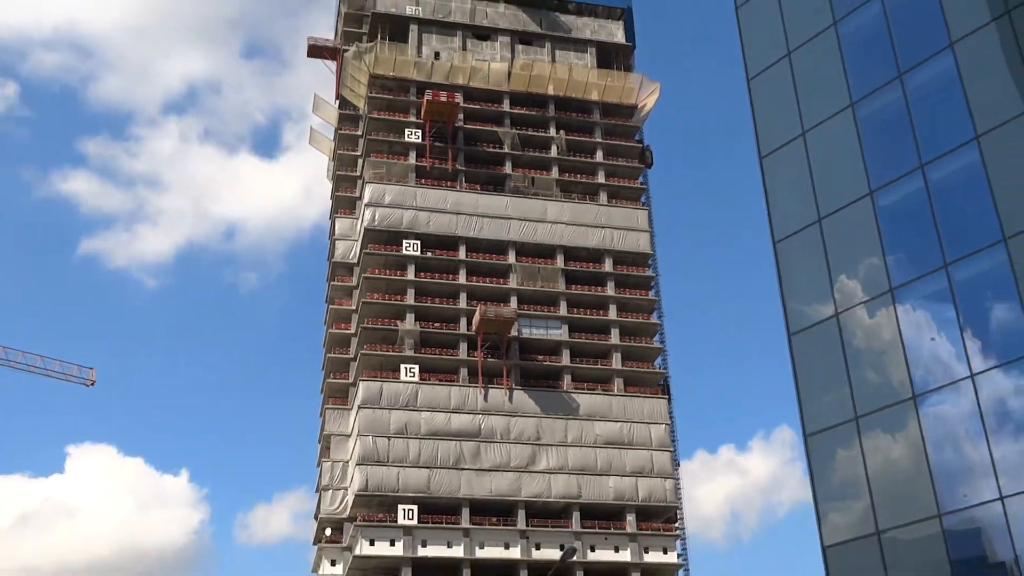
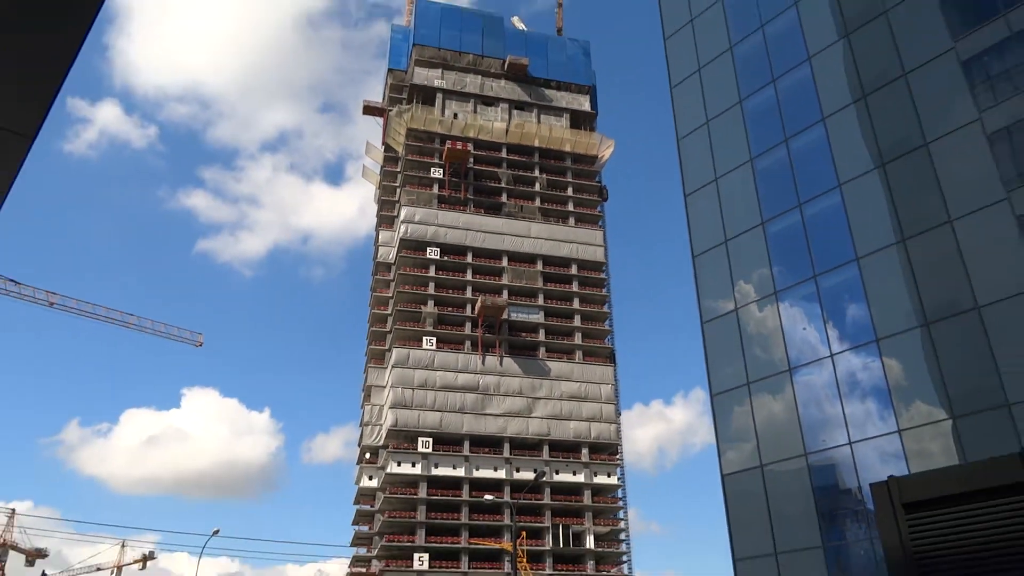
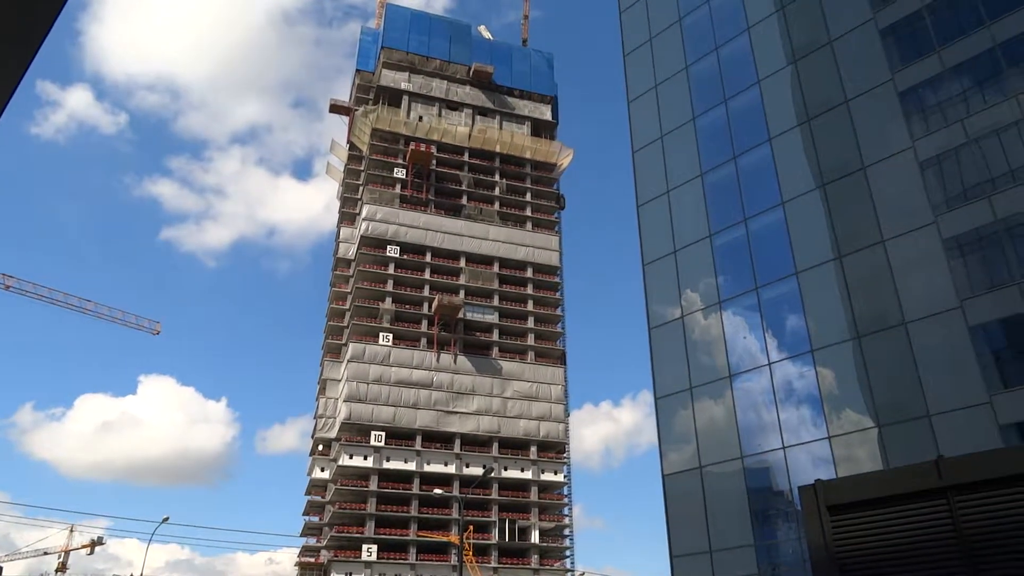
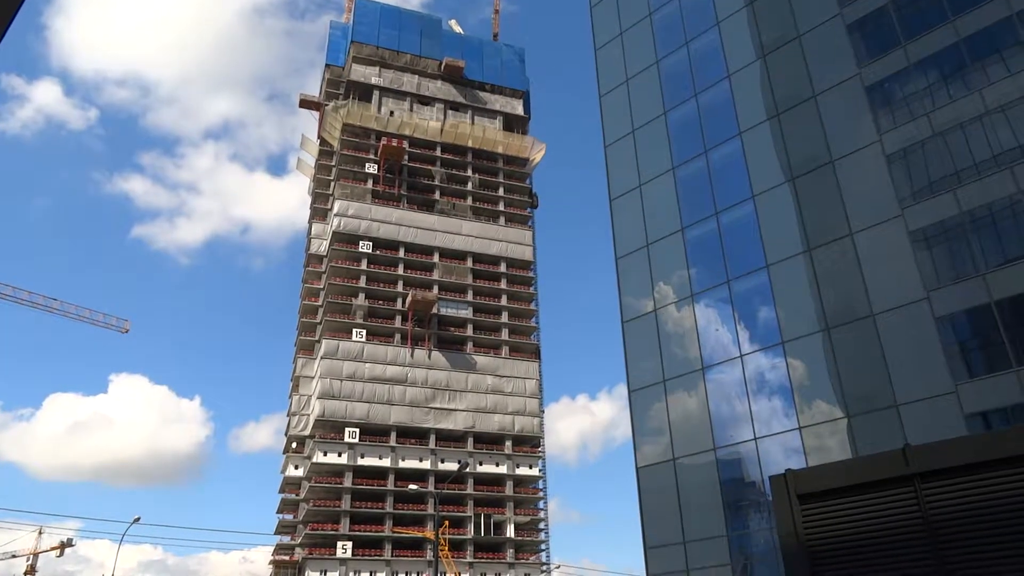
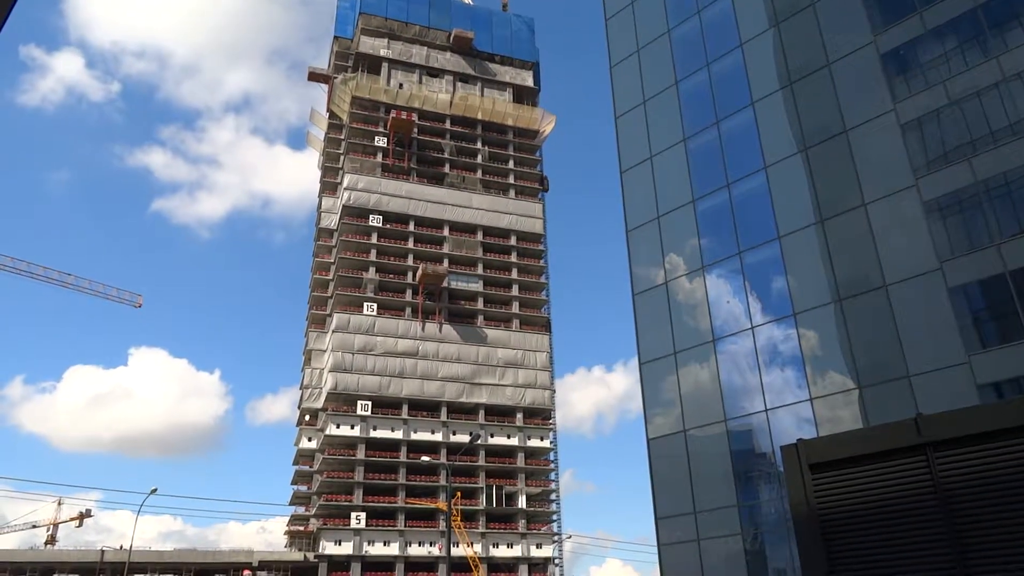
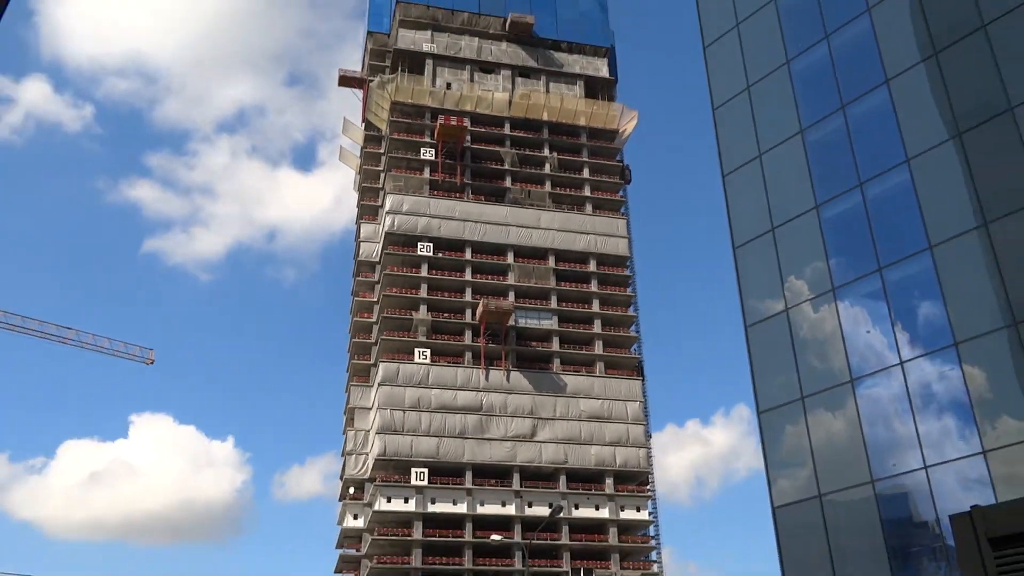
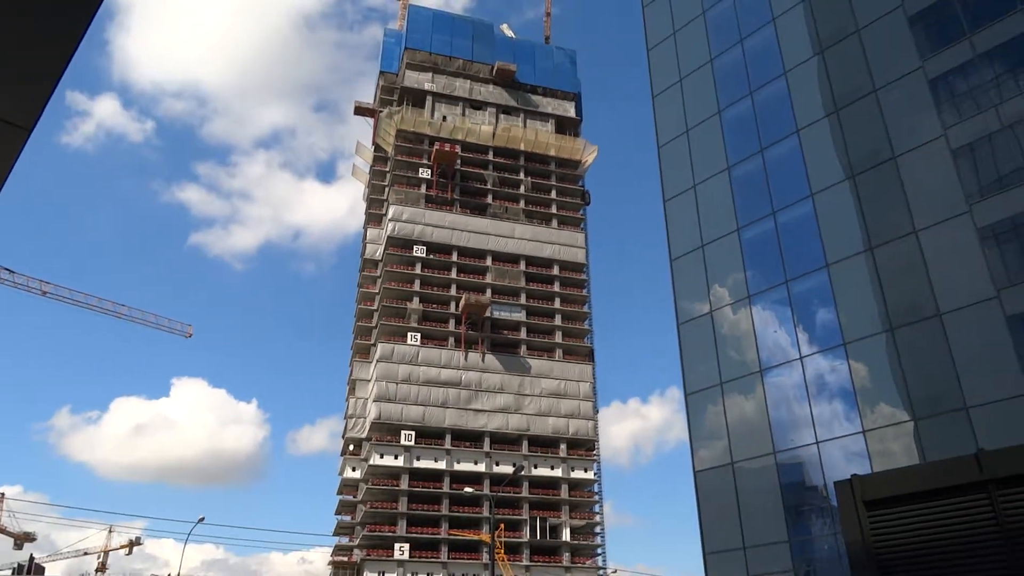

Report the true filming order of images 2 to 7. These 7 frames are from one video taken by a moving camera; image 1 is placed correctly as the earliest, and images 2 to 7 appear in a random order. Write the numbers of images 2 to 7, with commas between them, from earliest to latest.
6, 2, 7, 3, 4, 5
